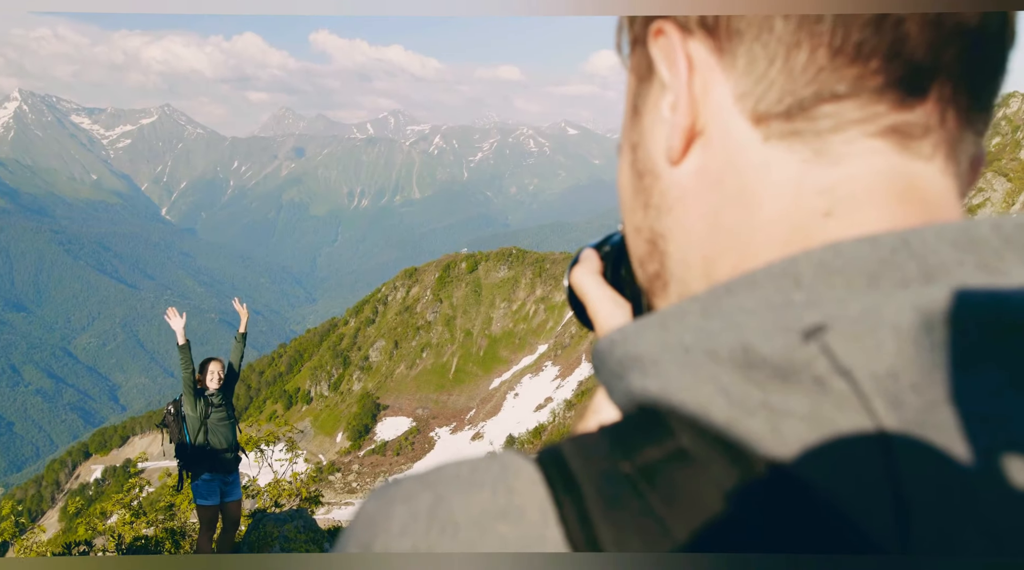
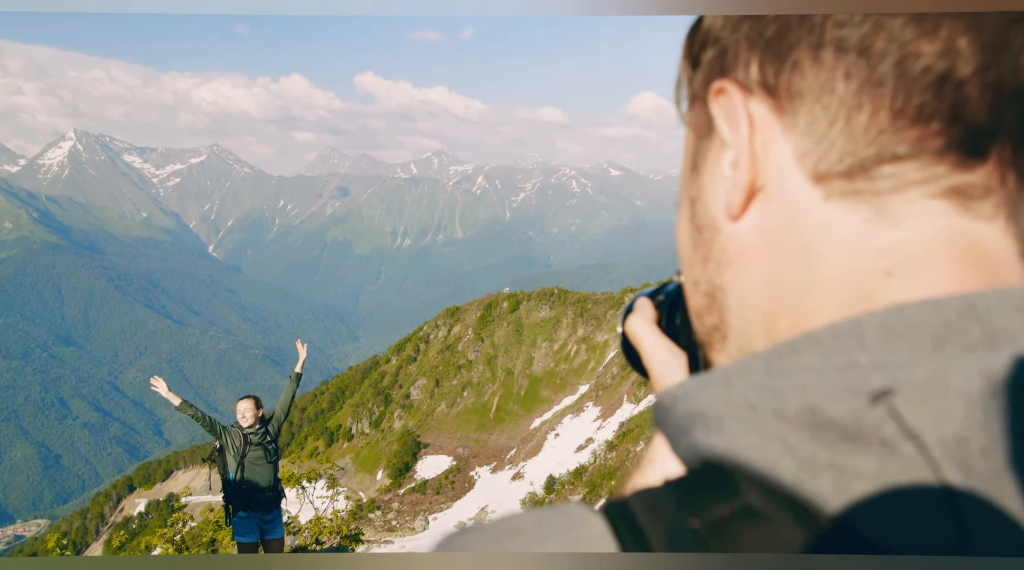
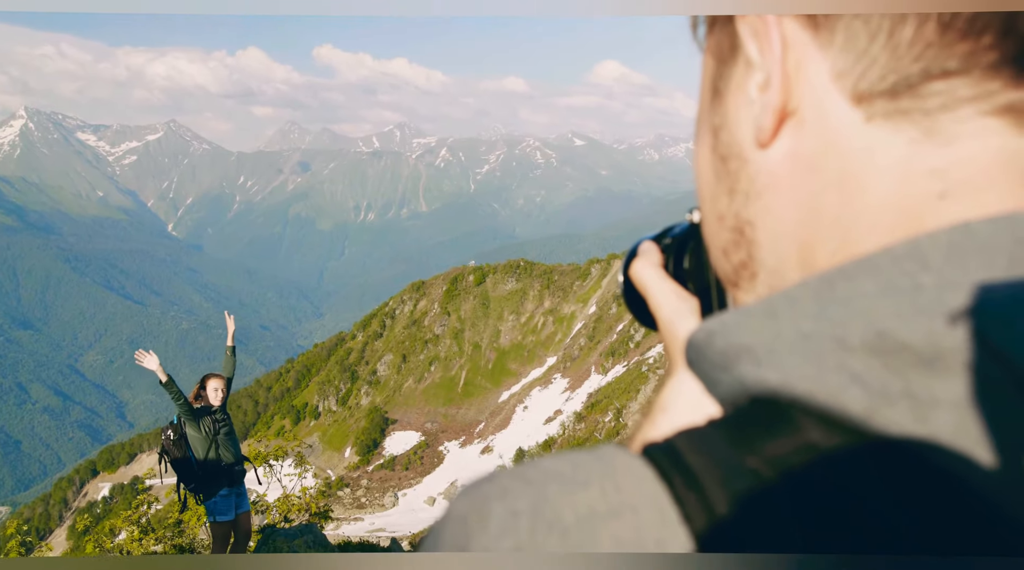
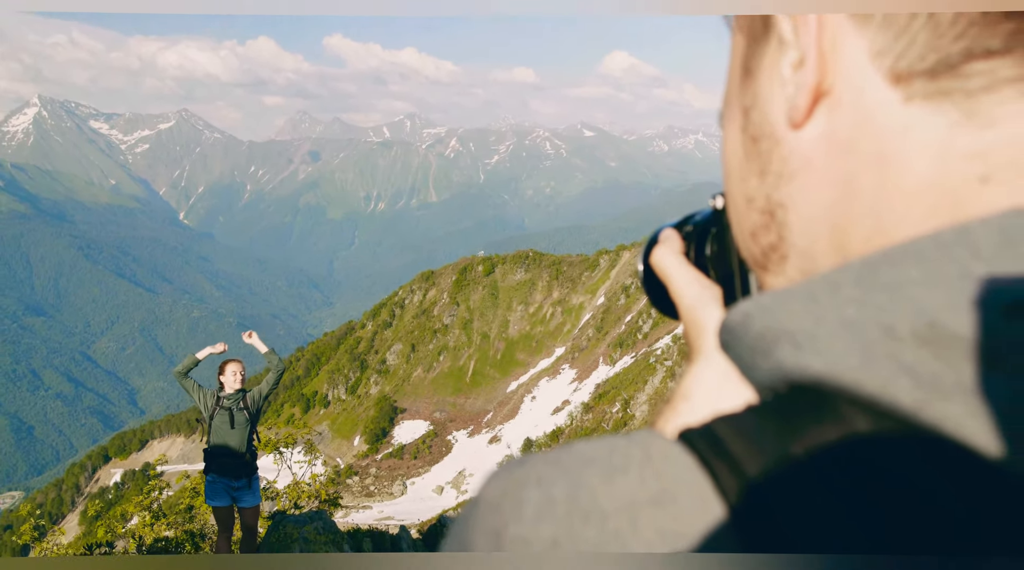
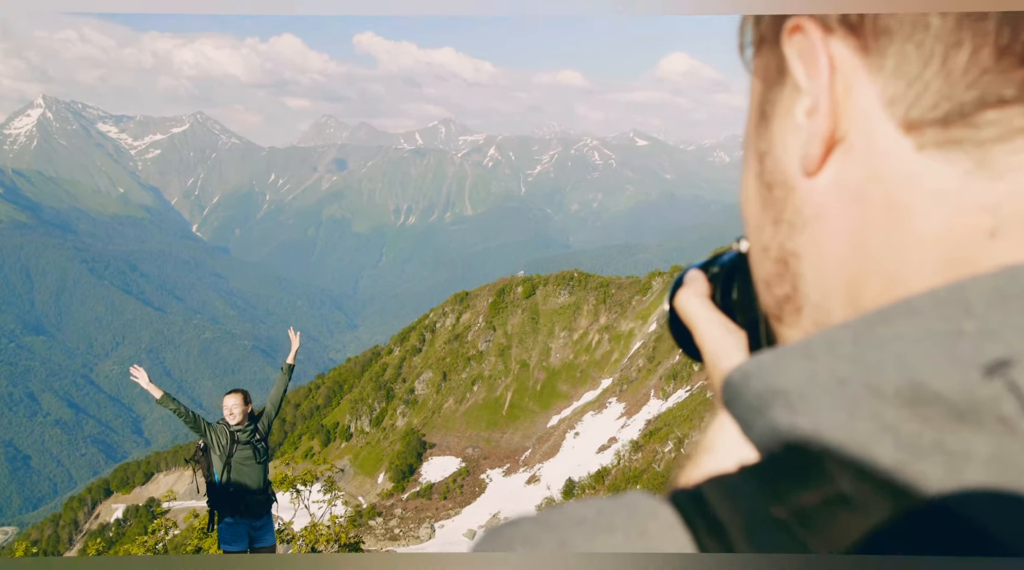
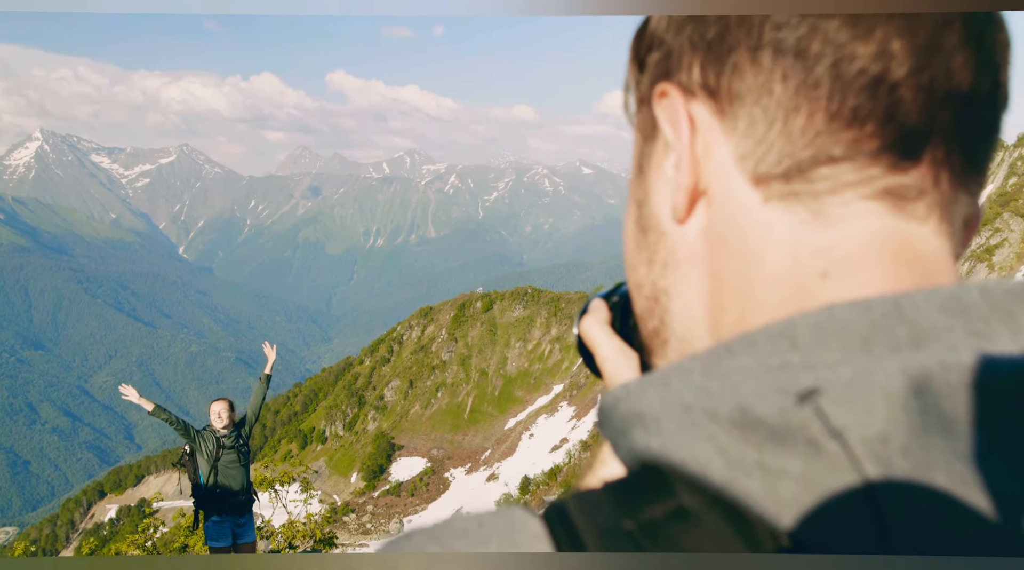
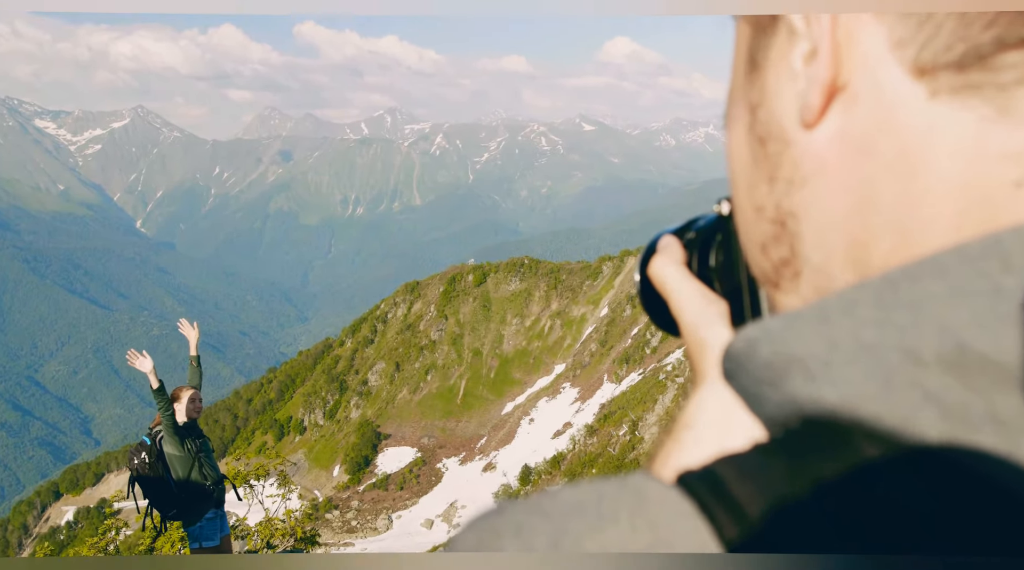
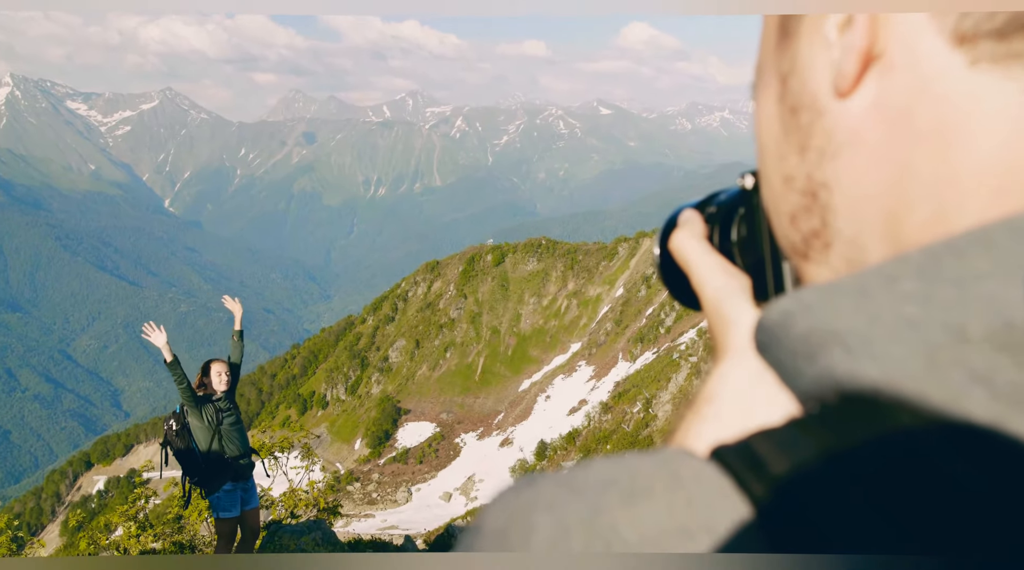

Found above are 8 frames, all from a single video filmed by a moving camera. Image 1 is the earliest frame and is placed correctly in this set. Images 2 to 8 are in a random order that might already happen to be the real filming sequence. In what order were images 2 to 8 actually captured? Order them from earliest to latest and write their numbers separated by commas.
6, 2, 5, 3, 7, 8, 4
